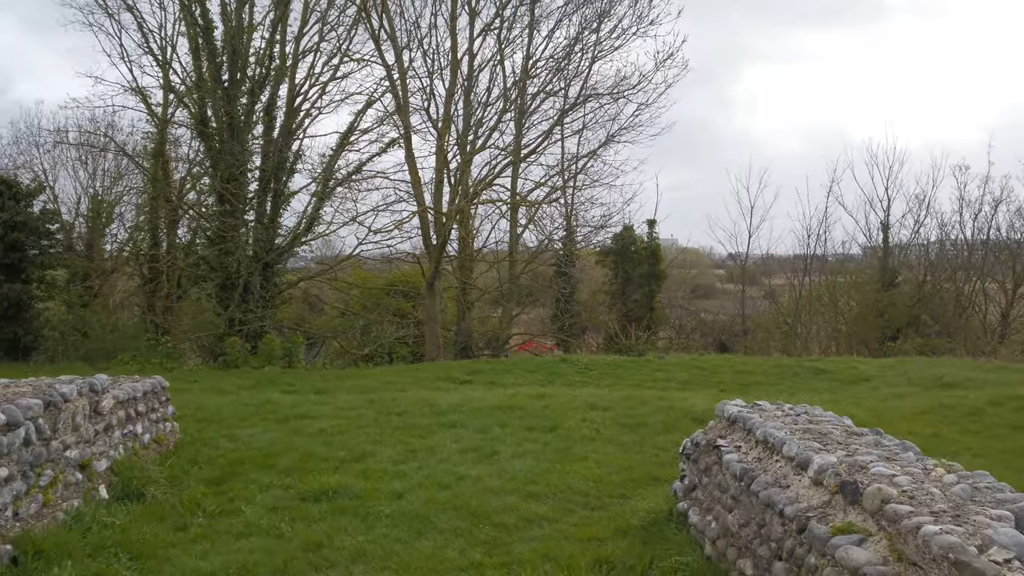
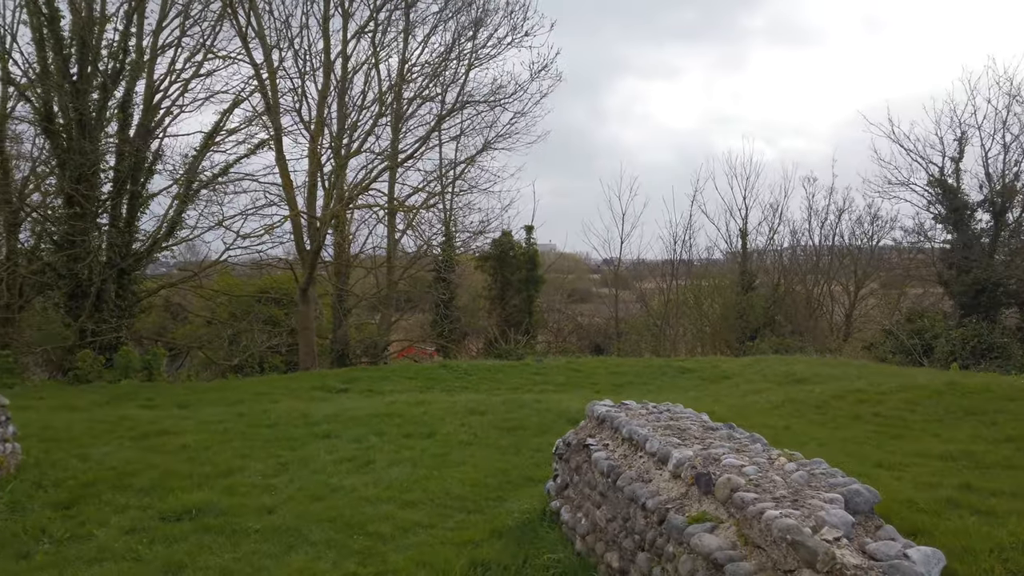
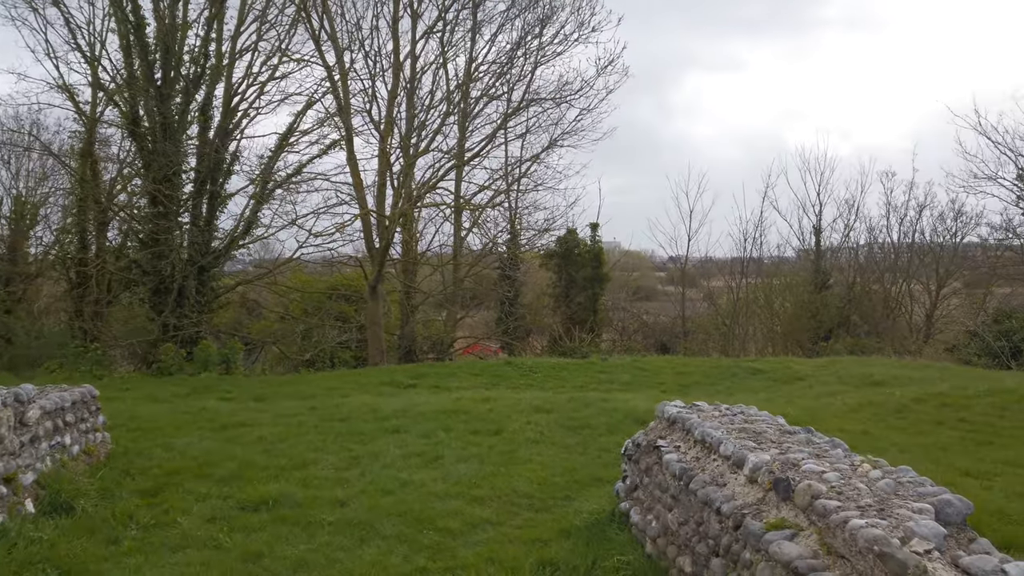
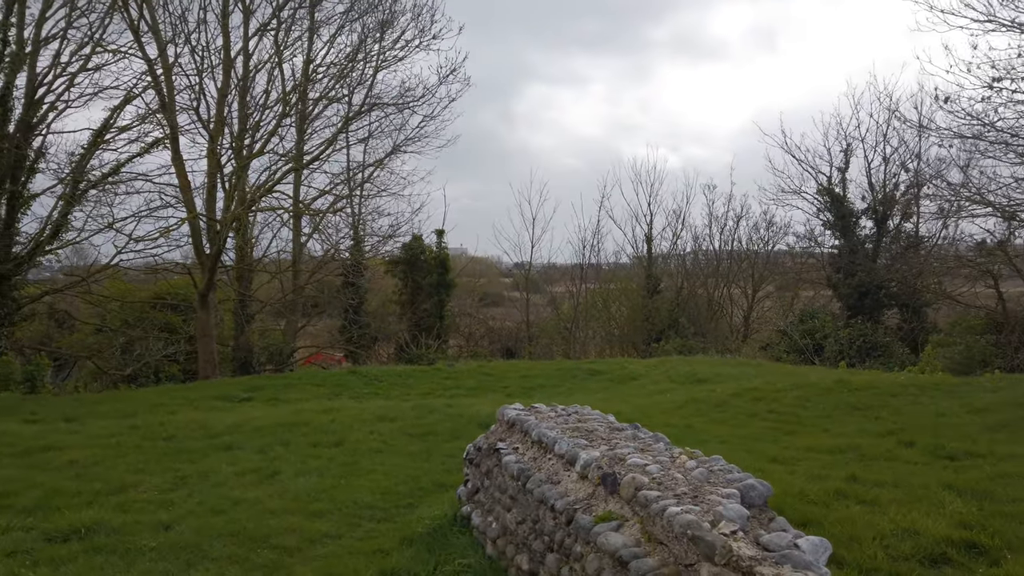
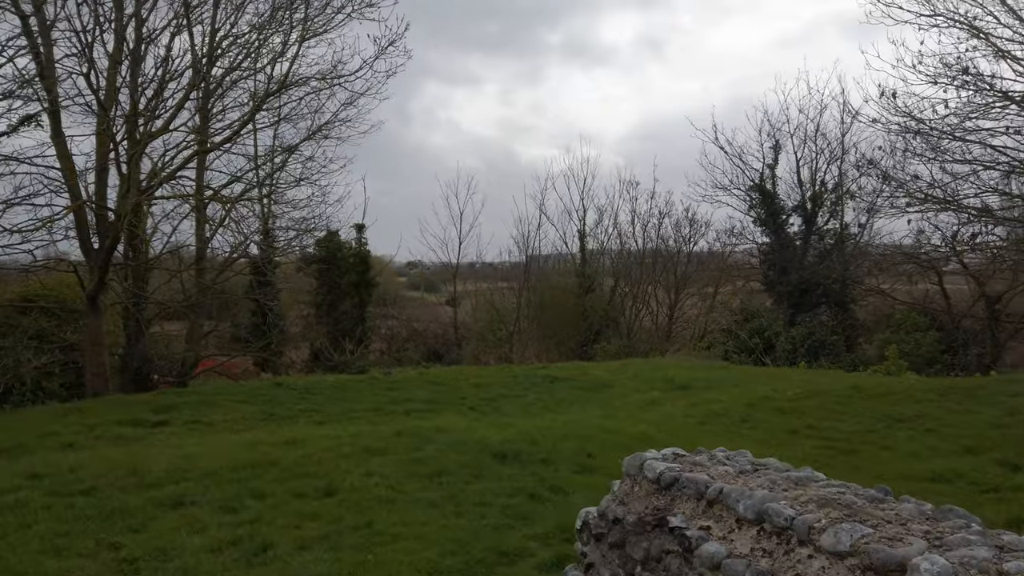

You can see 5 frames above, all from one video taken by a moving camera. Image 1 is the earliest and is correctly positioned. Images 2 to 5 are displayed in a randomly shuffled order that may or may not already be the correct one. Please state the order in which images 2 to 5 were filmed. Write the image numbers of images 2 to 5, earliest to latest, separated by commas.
3, 2, 4, 5
